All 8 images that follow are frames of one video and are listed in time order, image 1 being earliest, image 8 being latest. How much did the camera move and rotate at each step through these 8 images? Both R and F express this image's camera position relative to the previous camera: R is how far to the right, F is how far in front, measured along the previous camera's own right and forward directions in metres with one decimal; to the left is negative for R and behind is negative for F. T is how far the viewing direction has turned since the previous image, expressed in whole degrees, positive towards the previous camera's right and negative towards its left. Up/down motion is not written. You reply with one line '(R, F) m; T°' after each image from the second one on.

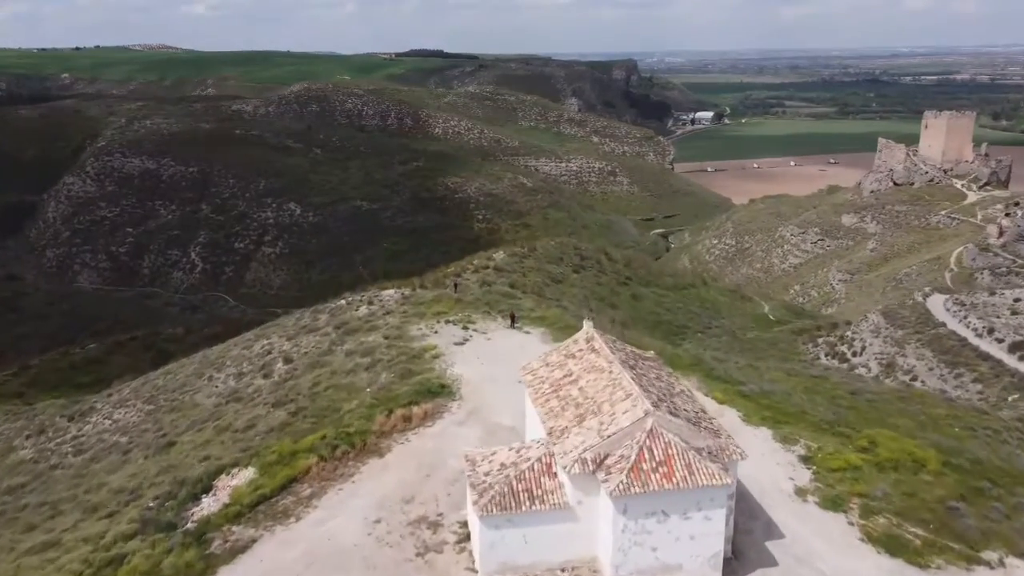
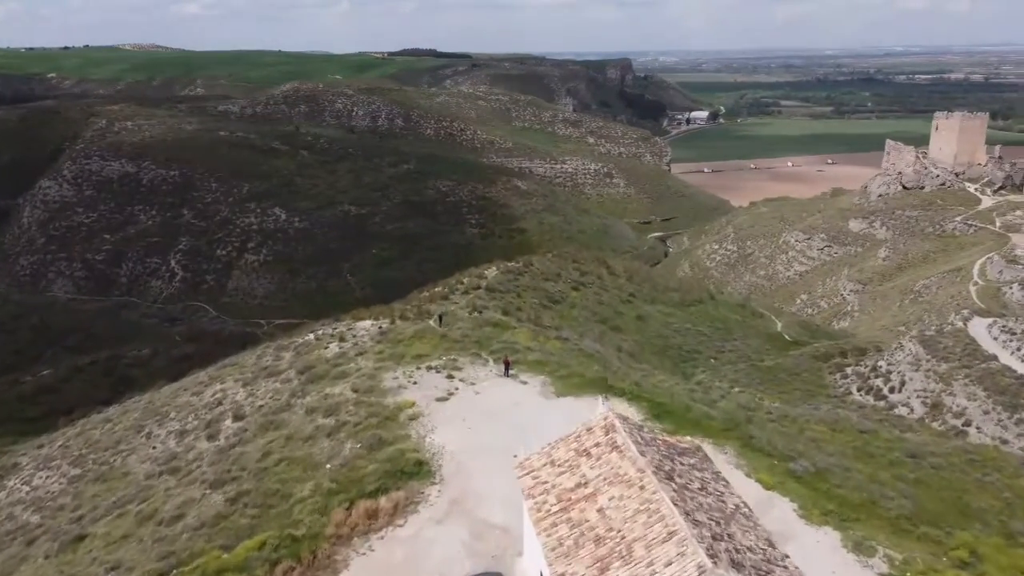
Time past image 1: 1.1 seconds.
(0.0, +2.1) m; 0°
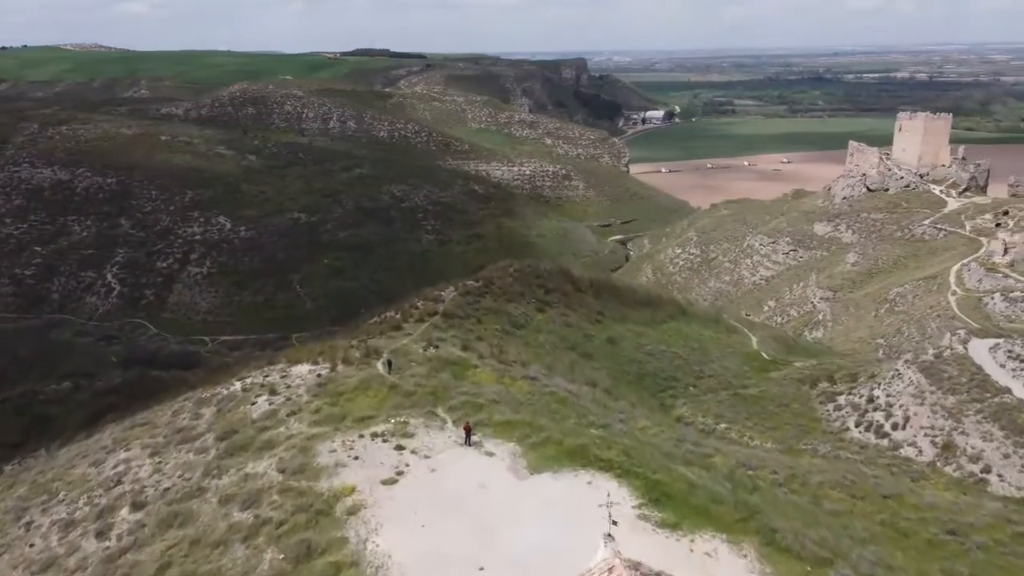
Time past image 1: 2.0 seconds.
(0.0, +1.9) m; +3°
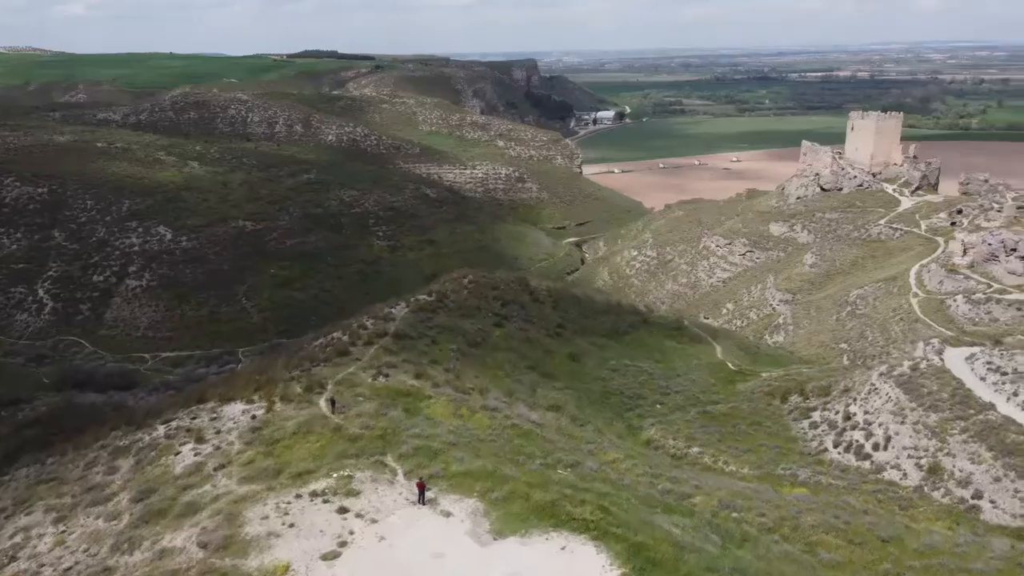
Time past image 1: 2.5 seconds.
(0.0, +1.2) m; +3°
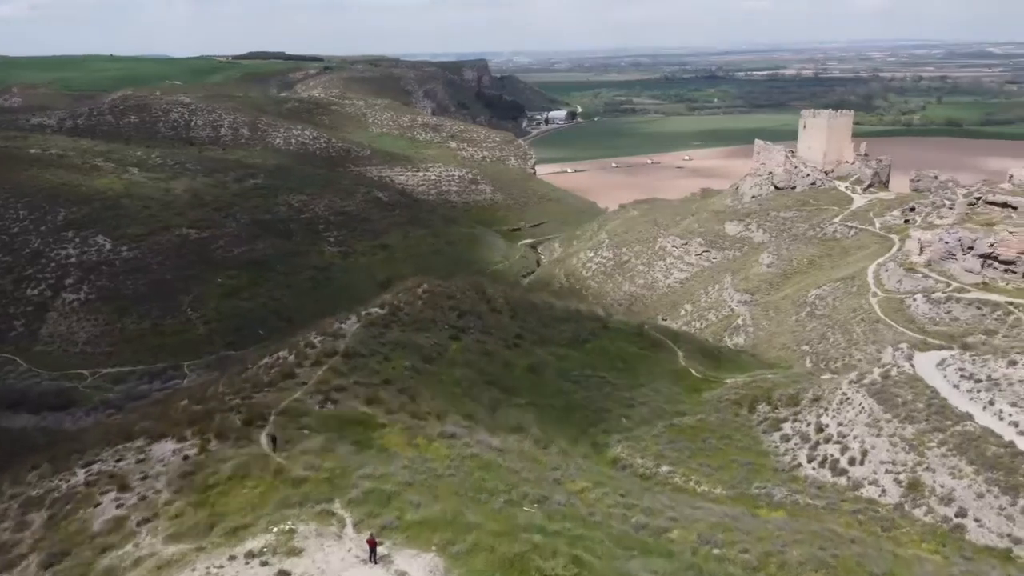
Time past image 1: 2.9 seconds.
(0.0, +0.9) m; +3°
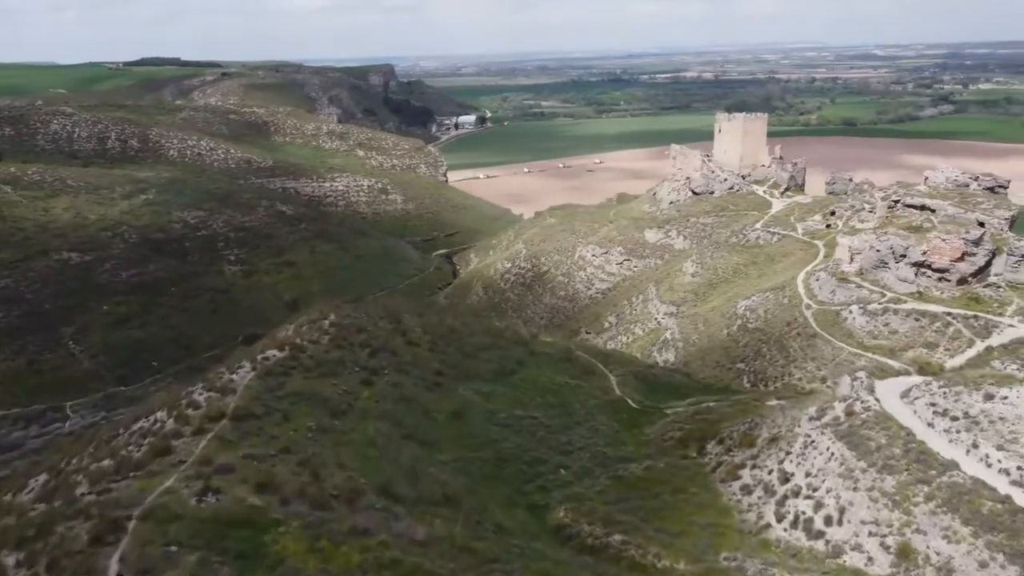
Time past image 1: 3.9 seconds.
(-0.1, +2.1) m; +6°
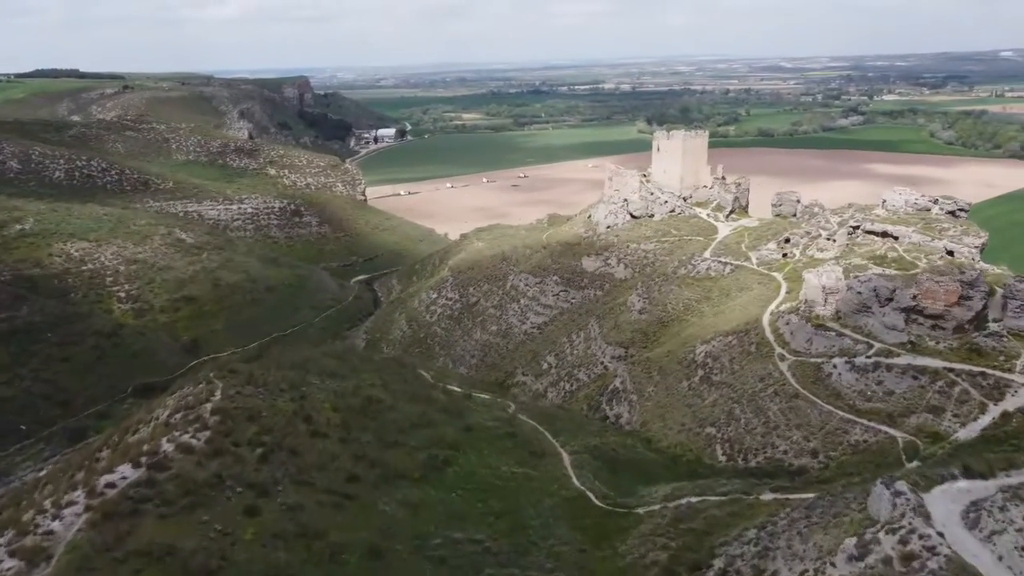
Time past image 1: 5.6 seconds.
(-0.1, +4.1) m; +5°
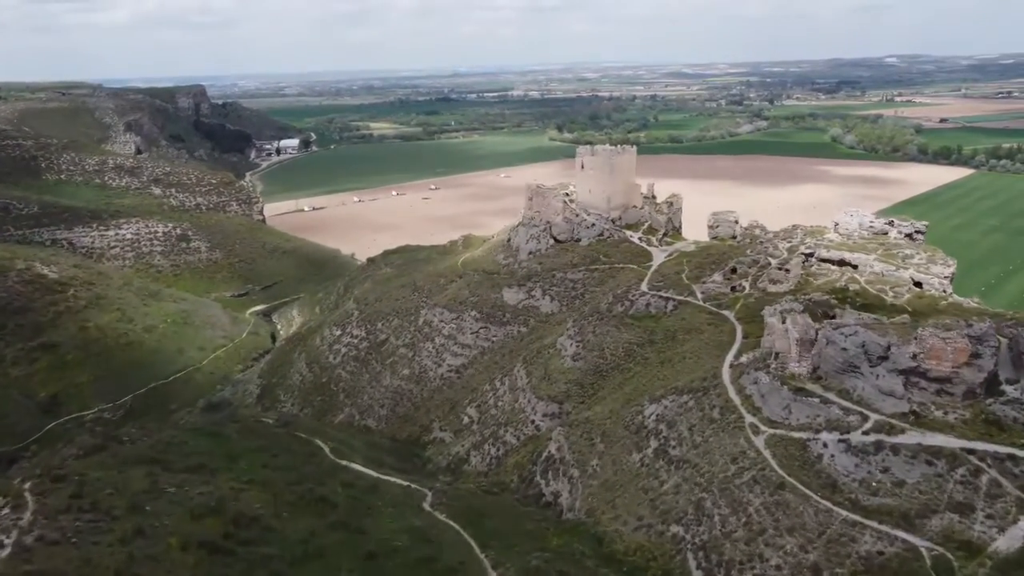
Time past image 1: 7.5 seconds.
(+0.1, +4.7) m; +6°
